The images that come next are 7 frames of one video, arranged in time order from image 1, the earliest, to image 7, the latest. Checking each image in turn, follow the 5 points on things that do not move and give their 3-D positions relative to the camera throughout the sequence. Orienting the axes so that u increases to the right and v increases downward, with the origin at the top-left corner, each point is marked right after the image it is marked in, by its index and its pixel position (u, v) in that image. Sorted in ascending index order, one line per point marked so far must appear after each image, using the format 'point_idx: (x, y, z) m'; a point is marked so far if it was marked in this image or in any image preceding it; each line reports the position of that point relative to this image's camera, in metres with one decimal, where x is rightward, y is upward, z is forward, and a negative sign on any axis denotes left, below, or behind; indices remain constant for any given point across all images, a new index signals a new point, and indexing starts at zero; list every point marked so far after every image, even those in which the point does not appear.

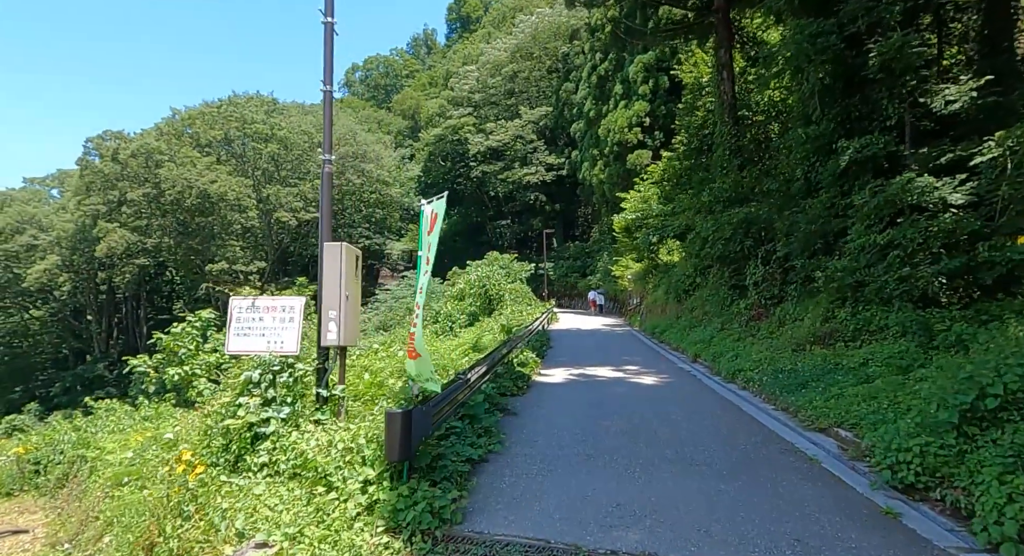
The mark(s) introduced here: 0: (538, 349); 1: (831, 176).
0: (+0.7, -1.9, +13.8) m
1: (+6.2, +2.0, +10.6) m
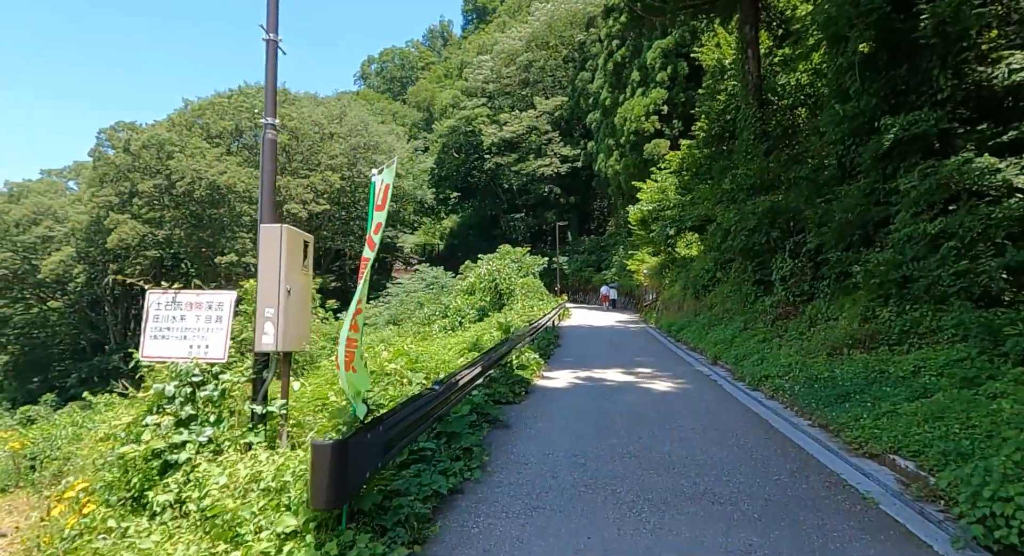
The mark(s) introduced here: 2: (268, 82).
0: (+0.8, -1.7, +12.8) m
1: (+6.3, +2.1, +9.5) m
2: (-2.0, +1.6, +4.4) m
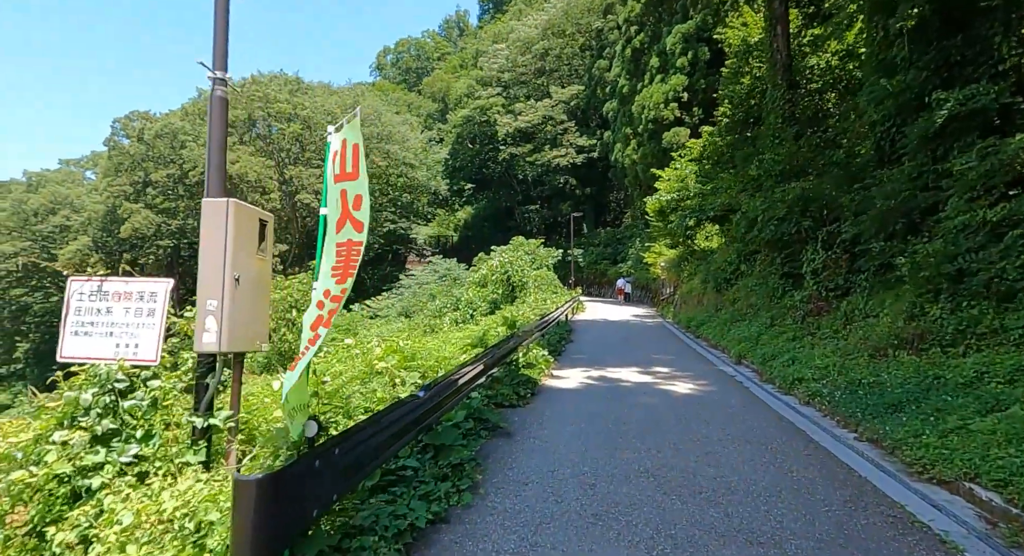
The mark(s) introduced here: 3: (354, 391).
0: (+1.0, -1.5, +12.0) m
1: (+6.4, +2.2, +8.5) m
2: (-2.0, +1.7, +3.6) m
3: (-1.7, -1.2, +5.8) m
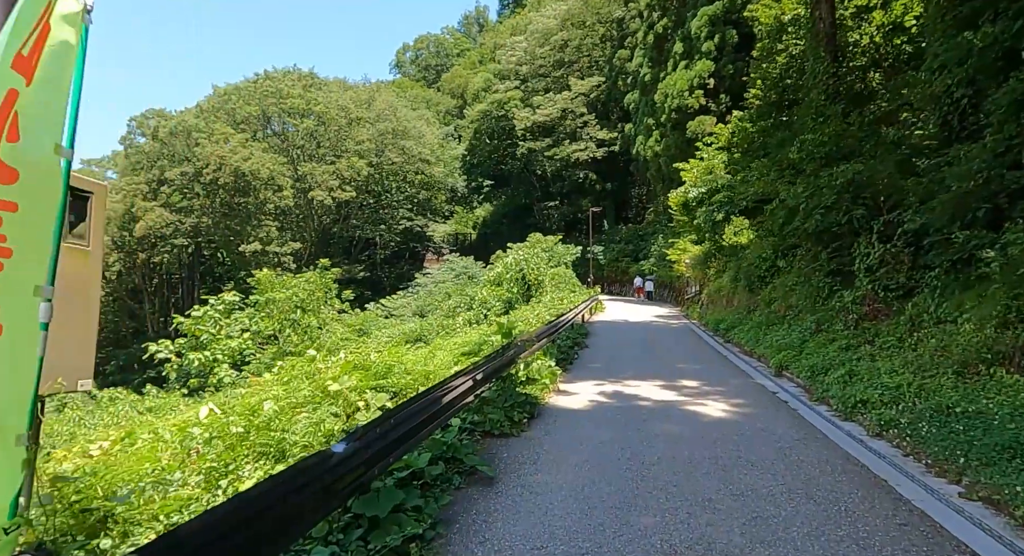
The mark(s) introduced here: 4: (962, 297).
0: (+1.1, -1.5, +10.7) m
1: (+6.4, +2.2, +6.9) m
2: (-2.2, +1.7, +2.4) m
3: (-1.8, -1.2, +4.6) m
4: (+6.2, -0.3, +7.5) m
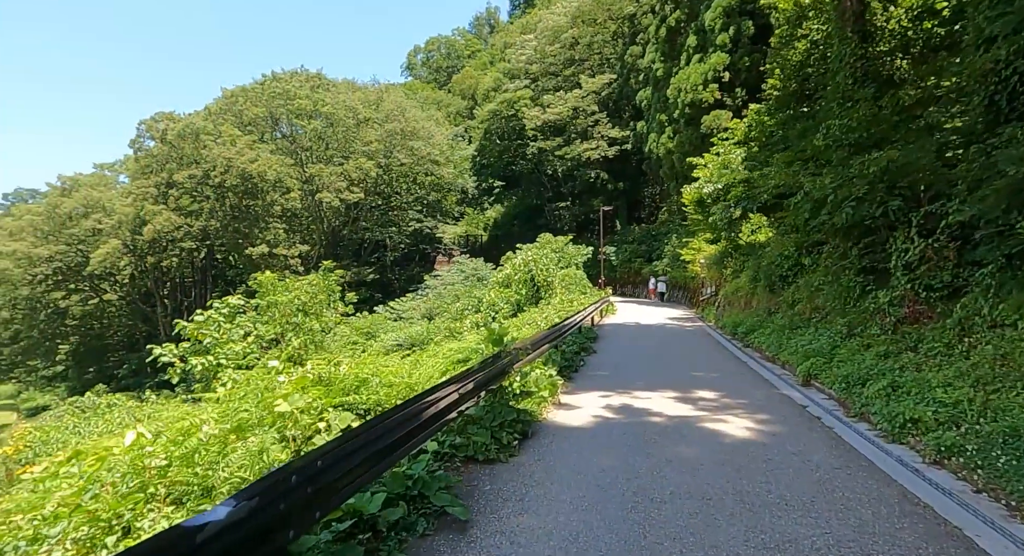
0: (+1.1, -1.5, +9.8) m
1: (+6.2, +2.3, +6.0) m
2: (-2.4, +1.7, +1.6) m
3: (-2.0, -1.2, +3.8) m
4: (+6.1, -0.2, +6.5) m
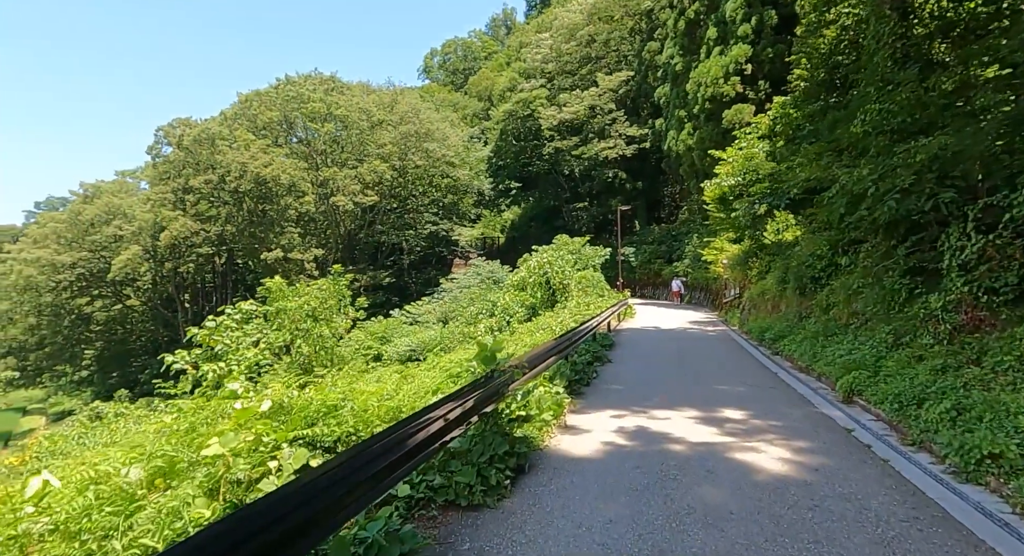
0: (+1.2, -1.6, +9.0) m
1: (+6.2, +2.2, +4.9) m
2: (-2.6, +1.6, +0.9) m
3: (-2.1, -1.3, +3.1) m
4: (+6.0, -0.3, +5.5) m
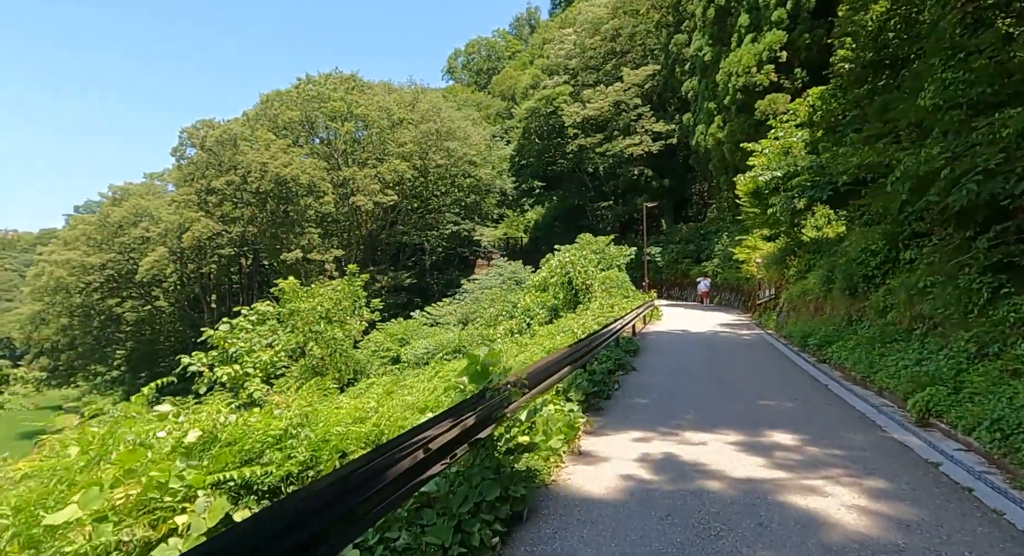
0: (+1.3, -1.5, +7.9) m
1: (+6.1, +2.3, +3.6) m
2: (-2.8, +1.6, 0.0) m
3: (-2.2, -1.3, +2.1) m
4: (+6.0, -0.2, +4.2) m
